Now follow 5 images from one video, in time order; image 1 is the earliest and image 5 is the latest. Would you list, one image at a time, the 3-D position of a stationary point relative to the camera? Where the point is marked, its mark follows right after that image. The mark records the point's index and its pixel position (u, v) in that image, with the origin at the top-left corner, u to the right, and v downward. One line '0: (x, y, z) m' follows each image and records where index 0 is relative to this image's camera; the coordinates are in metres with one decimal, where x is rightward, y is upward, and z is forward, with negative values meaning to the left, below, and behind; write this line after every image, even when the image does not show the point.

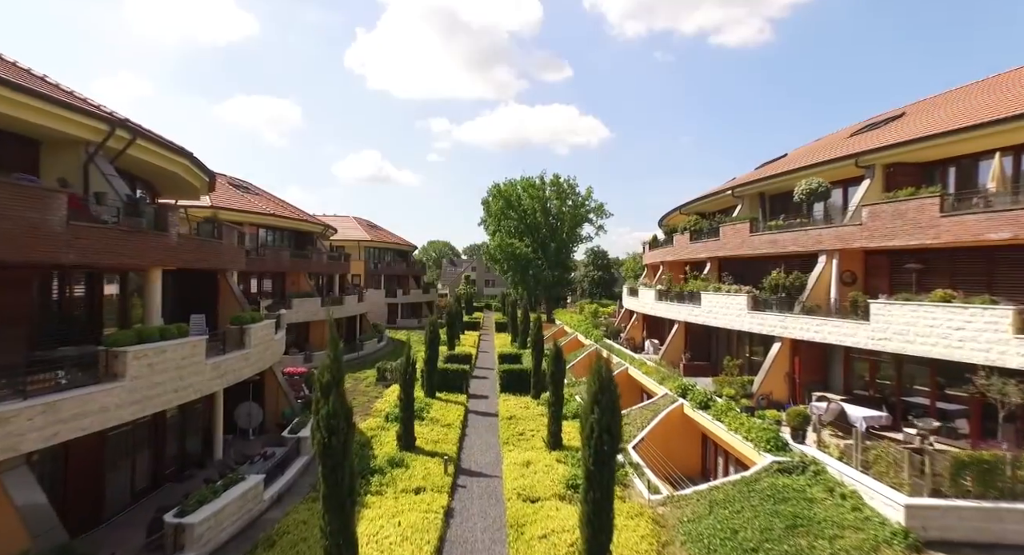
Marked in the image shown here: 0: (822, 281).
0: (+10.0, 0.0, +15.9) m
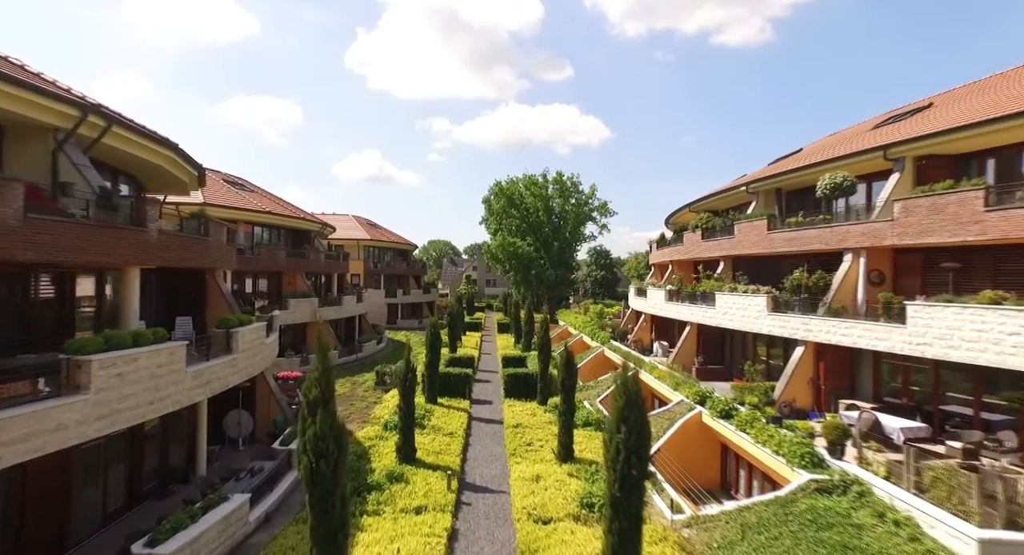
0: (+10.1, 0.0, +15.0) m
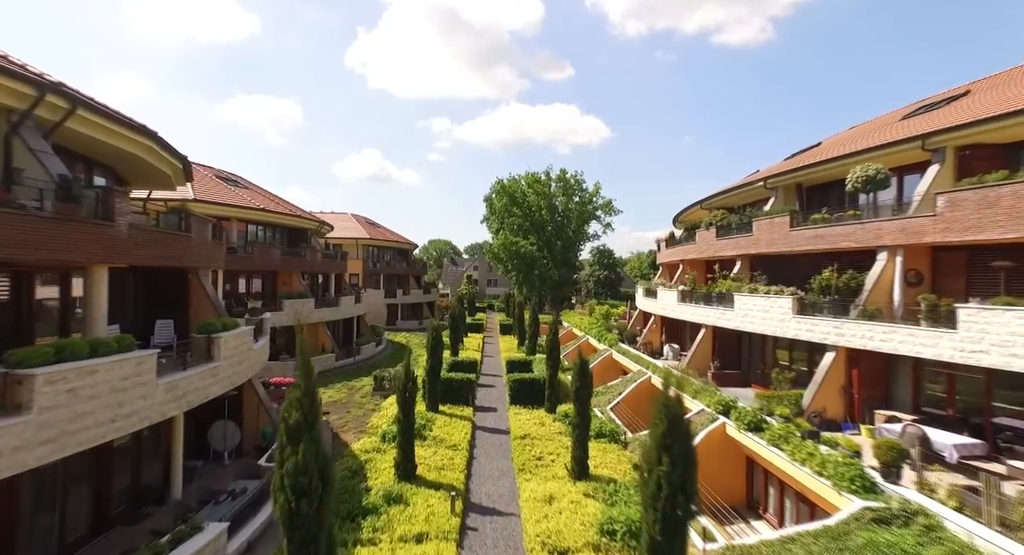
0: (+10.4, 0.0, +13.9) m
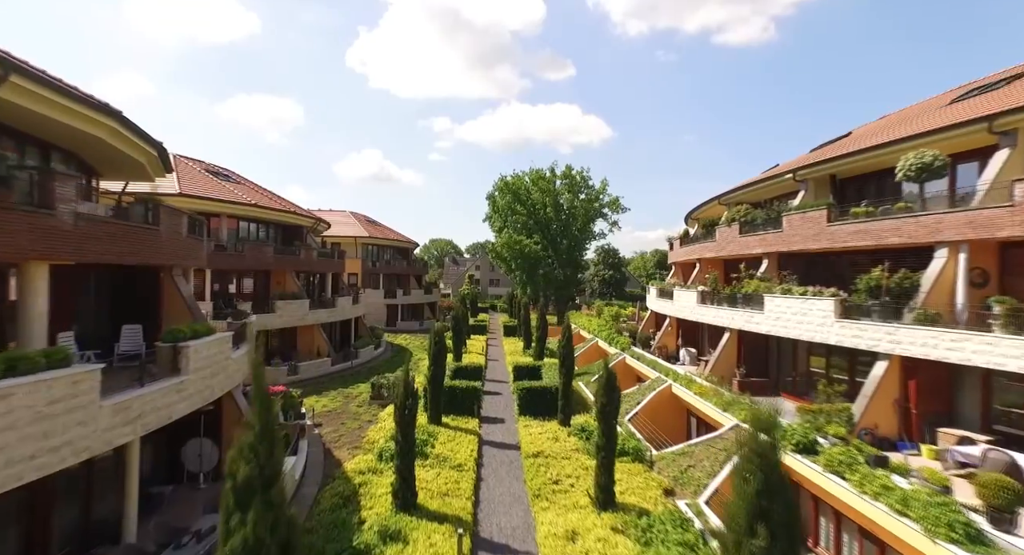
0: (+10.7, 0.0, +12.3) m
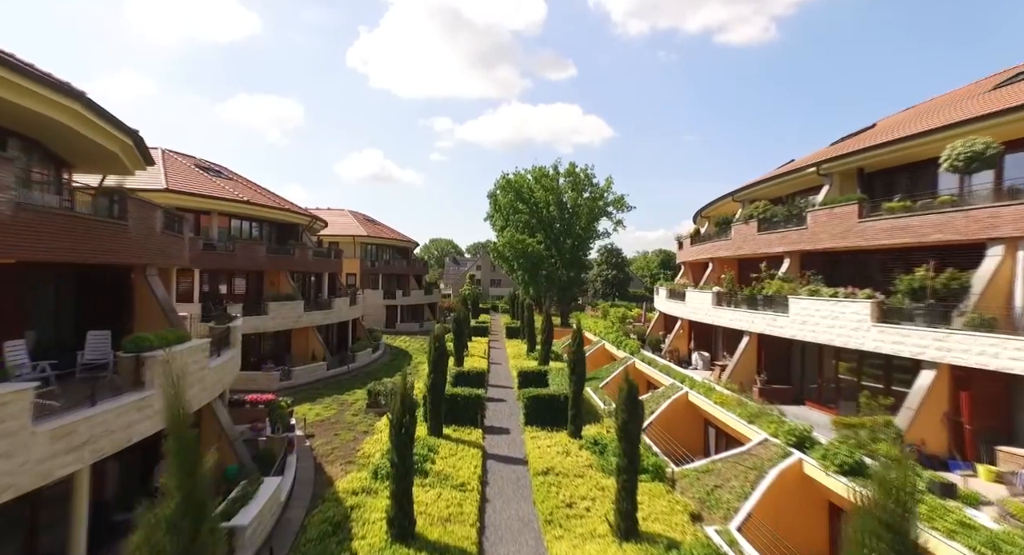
0: (+10.9, 0.0, +11.1) m
